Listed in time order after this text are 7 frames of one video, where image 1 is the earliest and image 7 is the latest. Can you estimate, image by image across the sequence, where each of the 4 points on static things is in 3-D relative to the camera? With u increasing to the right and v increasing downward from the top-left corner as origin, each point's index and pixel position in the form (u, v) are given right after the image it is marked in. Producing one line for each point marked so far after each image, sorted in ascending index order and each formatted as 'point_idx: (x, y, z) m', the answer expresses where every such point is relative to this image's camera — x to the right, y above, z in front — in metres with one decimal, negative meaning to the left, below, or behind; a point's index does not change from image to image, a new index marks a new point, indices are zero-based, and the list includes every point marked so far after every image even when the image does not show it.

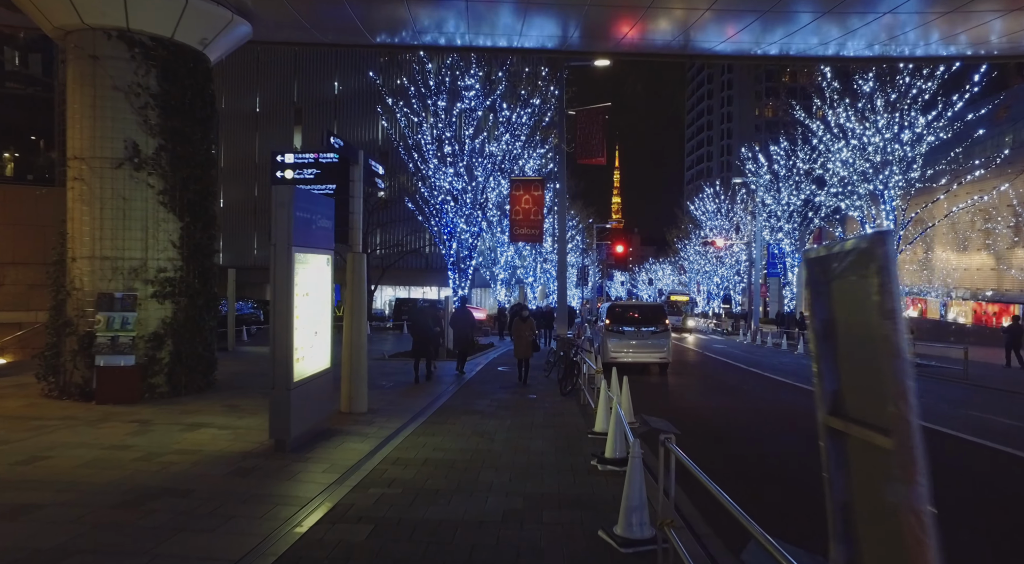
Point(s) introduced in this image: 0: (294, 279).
0: (-2.2, 0.0, +7.0) m
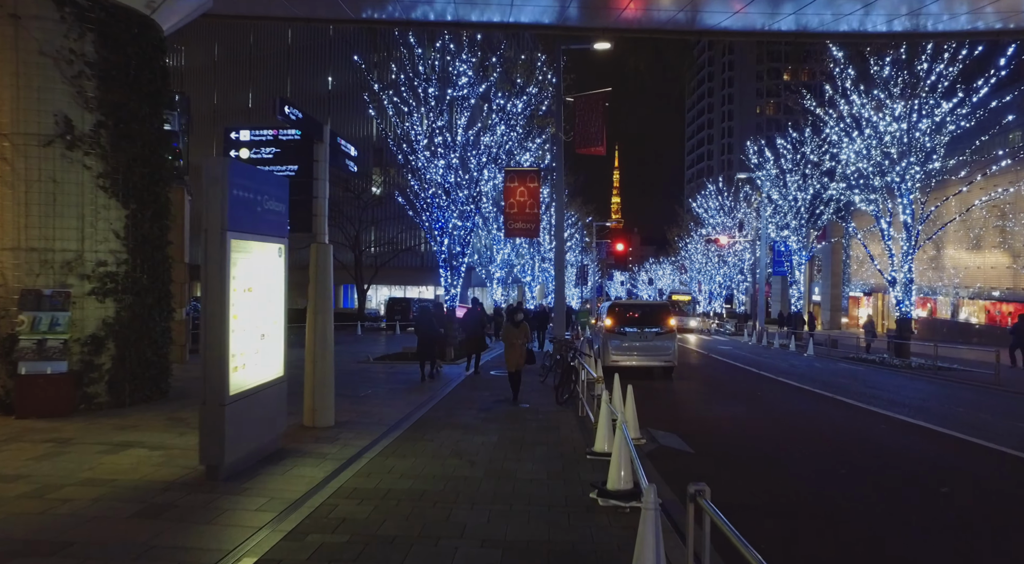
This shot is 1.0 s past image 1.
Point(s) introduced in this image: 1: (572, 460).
0: (-2.3, +0.1, +5.8) m
1: (+0.6, -1.8, +7.0) m
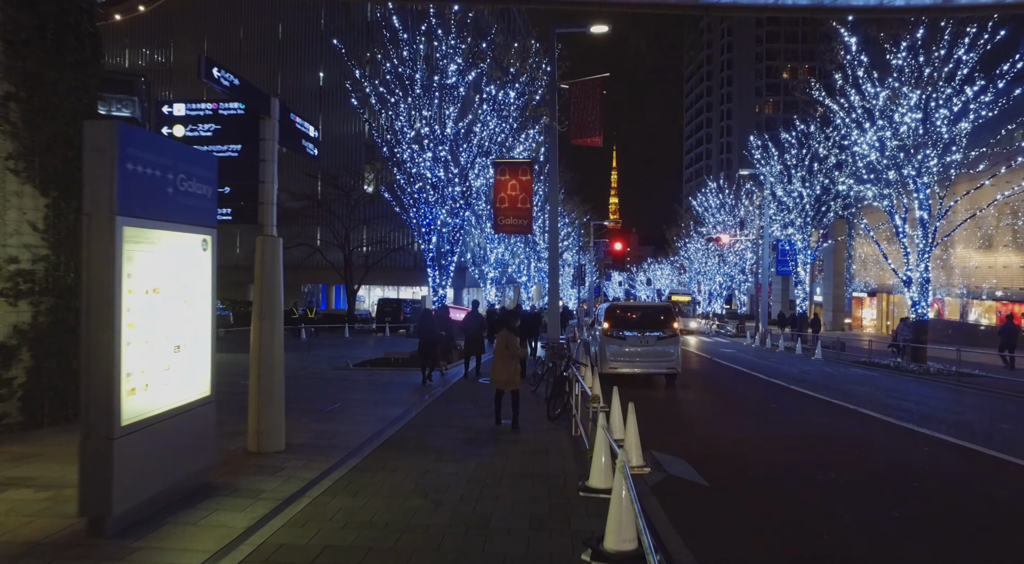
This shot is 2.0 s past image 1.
0: (-2.5, +0.1, +4.5) m
1: (+0.4, -1.8, +5.7) m
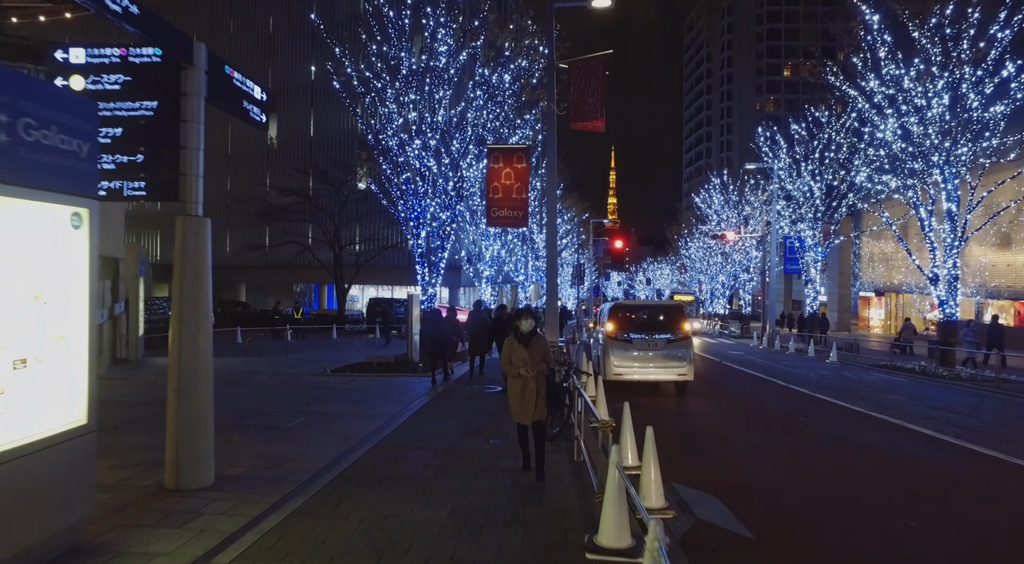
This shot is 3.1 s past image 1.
0: (-2.6, +0.2, +3.0) m
1: (+0.3, -1.7, +4.3) m
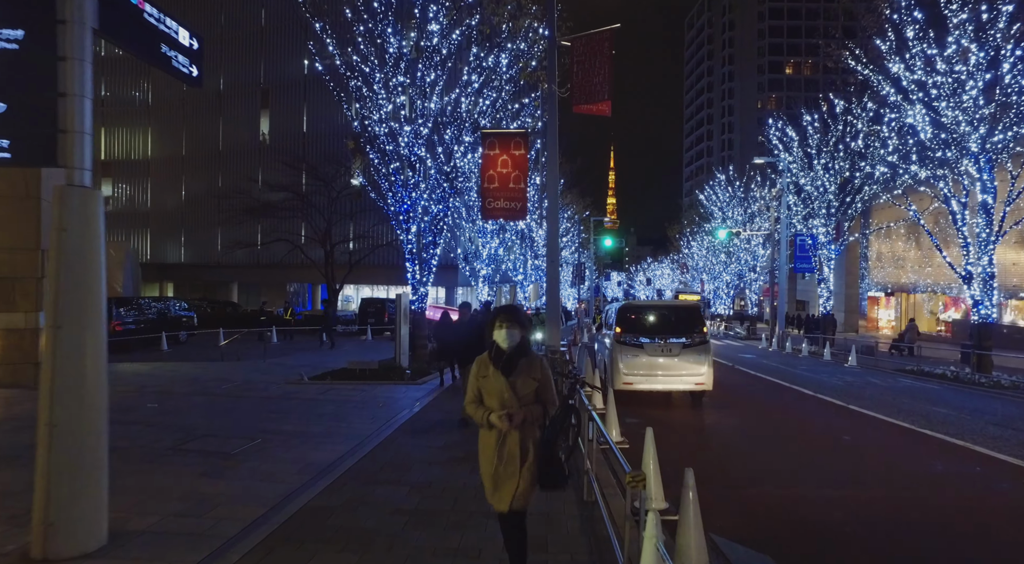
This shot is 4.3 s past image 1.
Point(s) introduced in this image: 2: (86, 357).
0: (-2.6, +0.2, +1.6) m
1: (+0.3, -1.6, +2.8) m
2: (-2.6, -0.4, +4.2) m
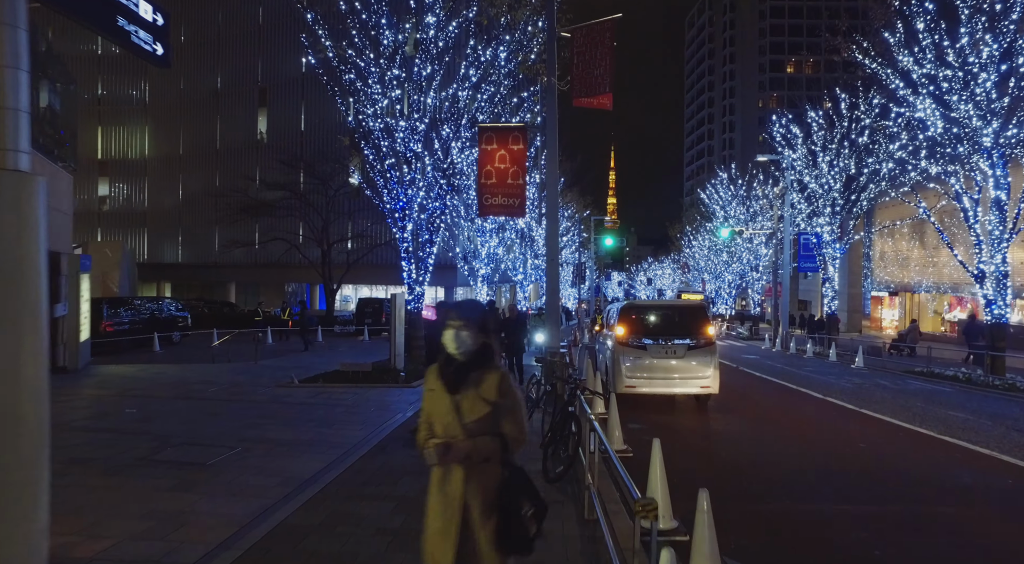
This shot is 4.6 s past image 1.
0: (-2.7, +0.2, +1.1) m
1: (+0.2, -1.6, +2.3) m
2: (-2.6, -0.4, +3.7) m
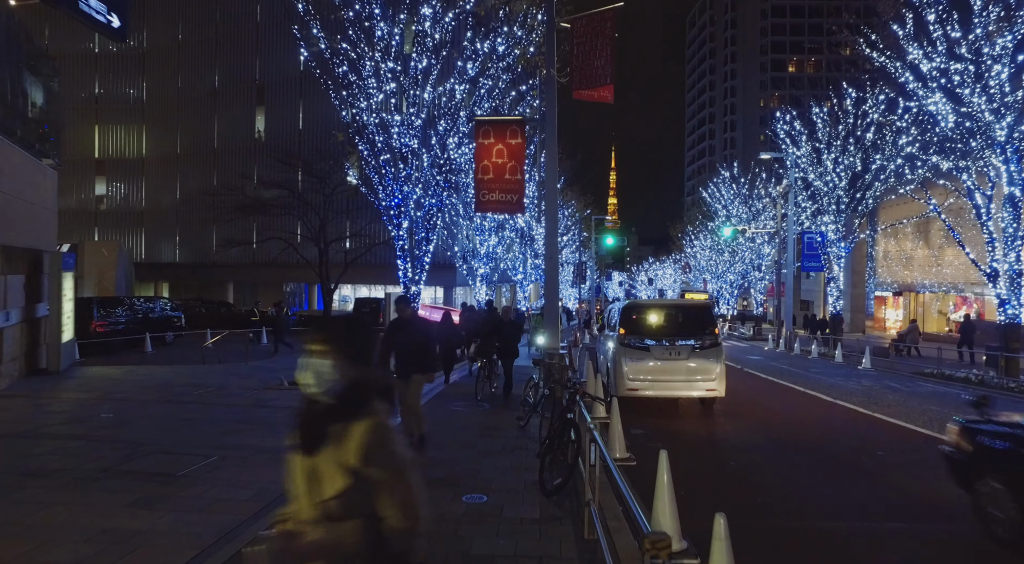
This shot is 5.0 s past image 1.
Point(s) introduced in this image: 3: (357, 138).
0: (-2.7, +0.3, +0.6) m
1: (+0.2, -1.6, +1.8) m
2: (-2.6, -0.4, +3.3) m
3: (-3.9, +3.7, +18.1) m
